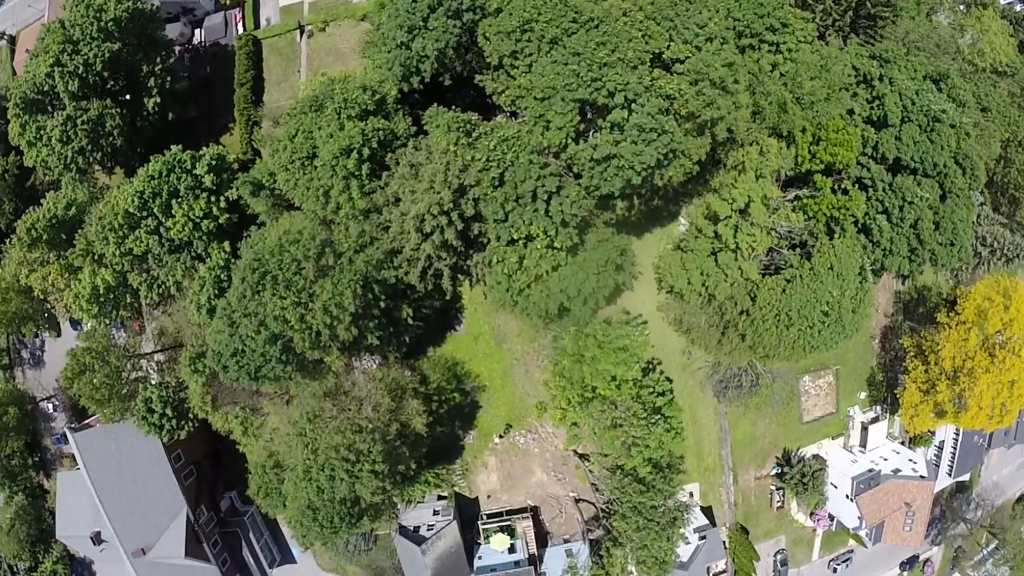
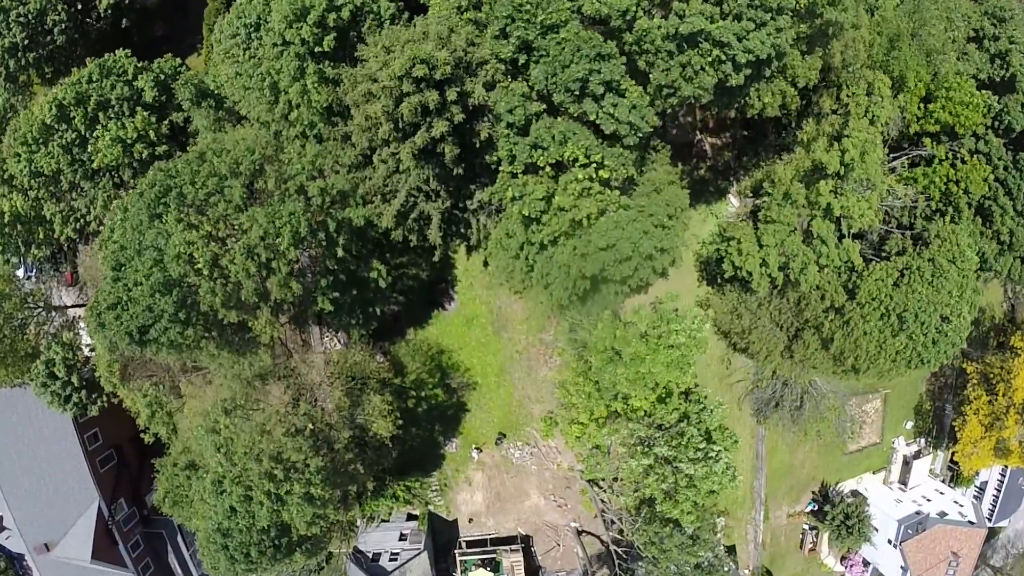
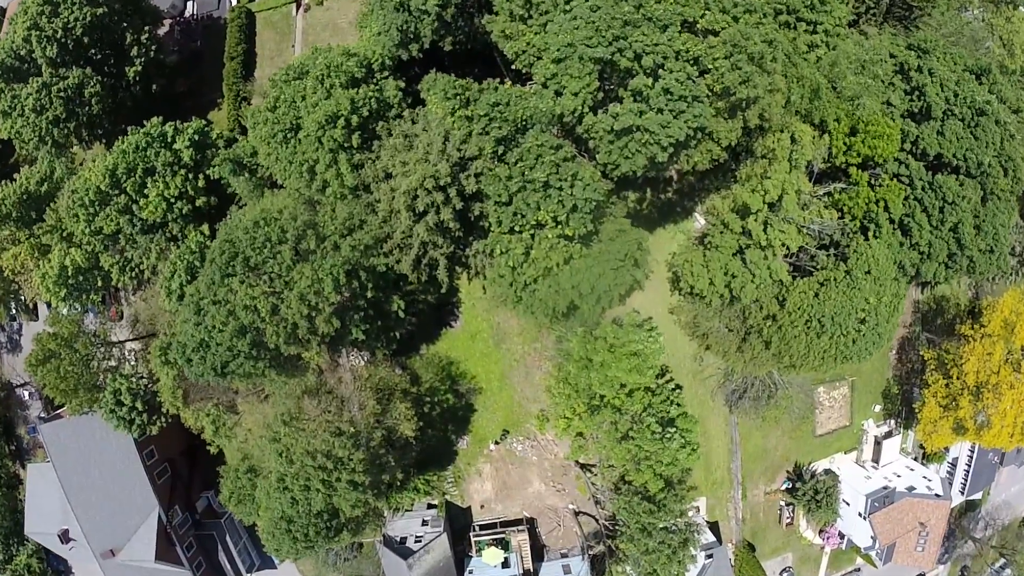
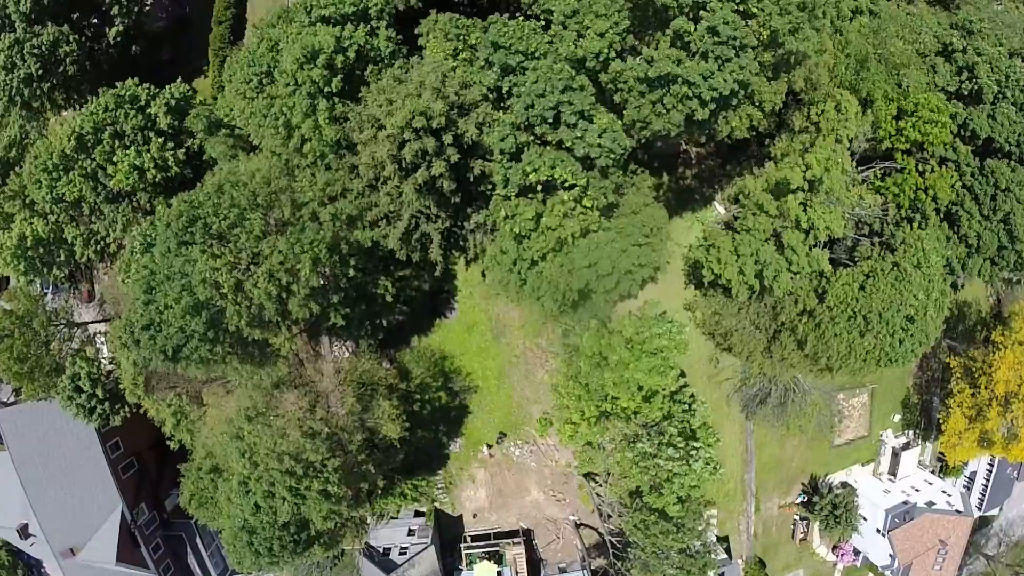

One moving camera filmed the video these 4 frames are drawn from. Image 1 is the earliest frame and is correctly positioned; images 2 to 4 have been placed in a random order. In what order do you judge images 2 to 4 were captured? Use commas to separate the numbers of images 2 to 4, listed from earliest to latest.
3, 4, 2
